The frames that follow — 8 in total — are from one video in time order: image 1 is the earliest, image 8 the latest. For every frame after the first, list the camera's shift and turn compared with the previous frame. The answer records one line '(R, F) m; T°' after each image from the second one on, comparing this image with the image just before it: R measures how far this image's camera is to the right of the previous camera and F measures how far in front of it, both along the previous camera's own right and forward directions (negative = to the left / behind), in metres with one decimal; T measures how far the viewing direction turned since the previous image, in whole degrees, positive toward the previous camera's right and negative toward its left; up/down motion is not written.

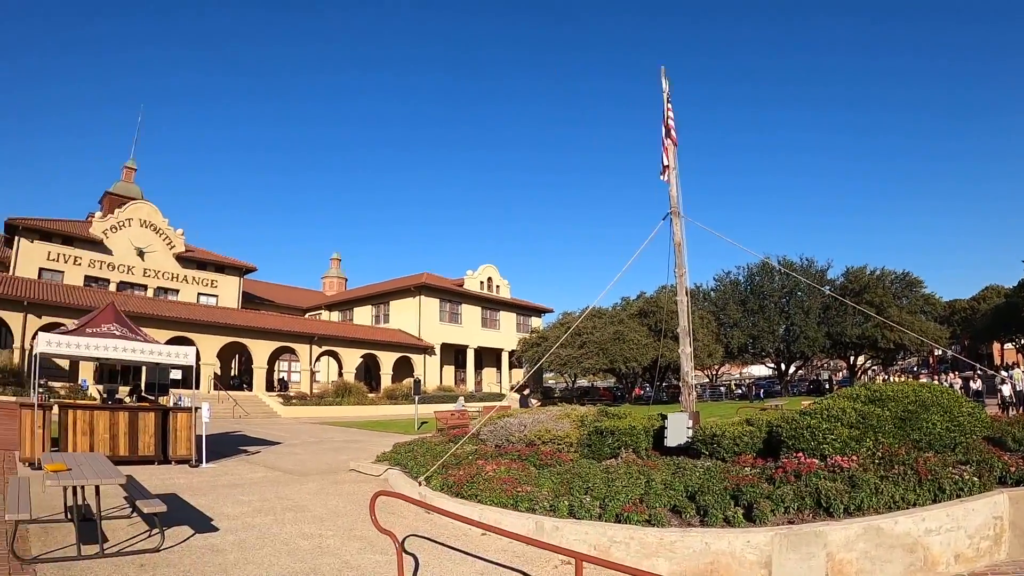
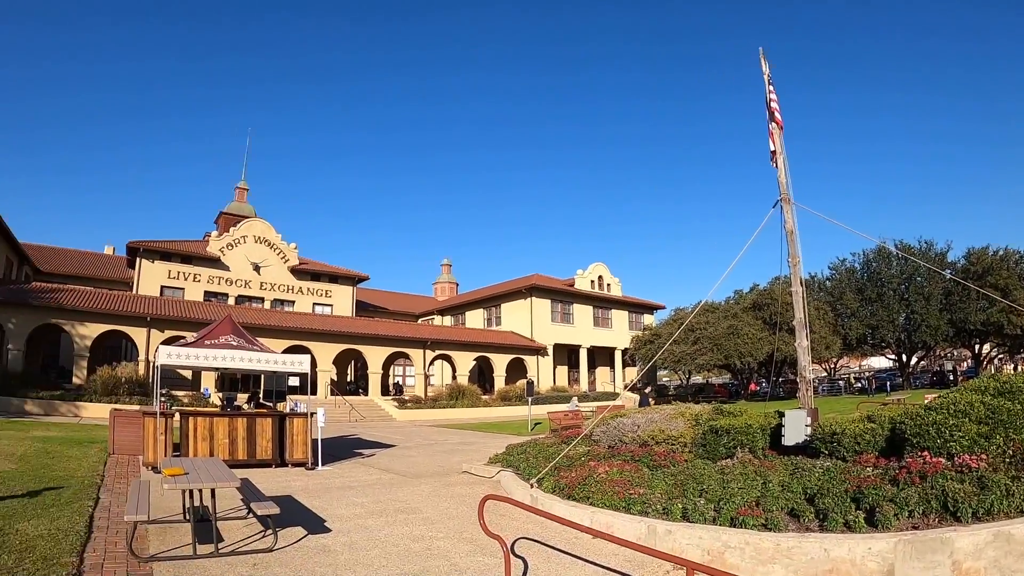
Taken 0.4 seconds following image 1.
(0.0, -0.1) m; -8°
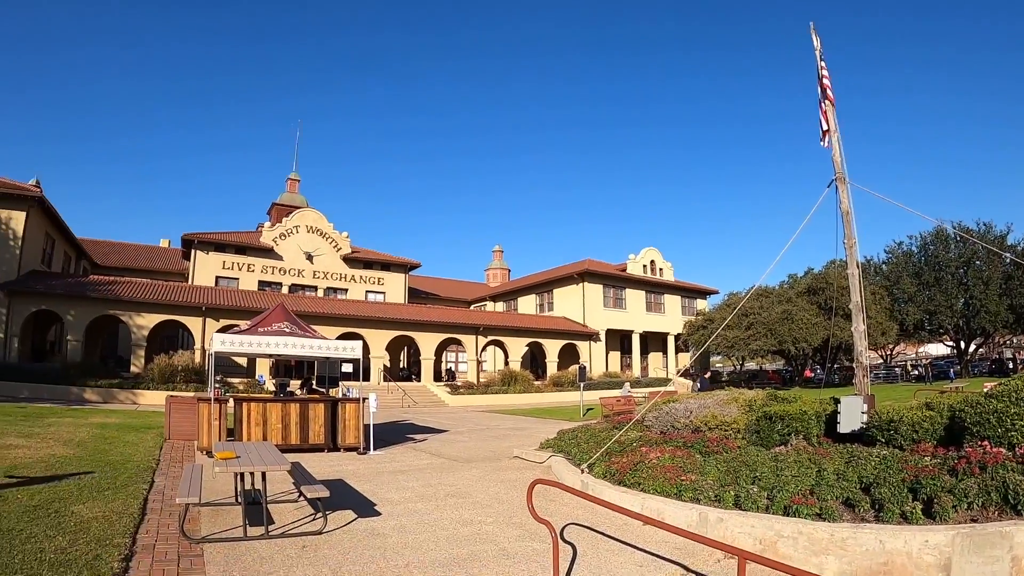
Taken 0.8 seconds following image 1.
(0.0, 0.0) m; -4°
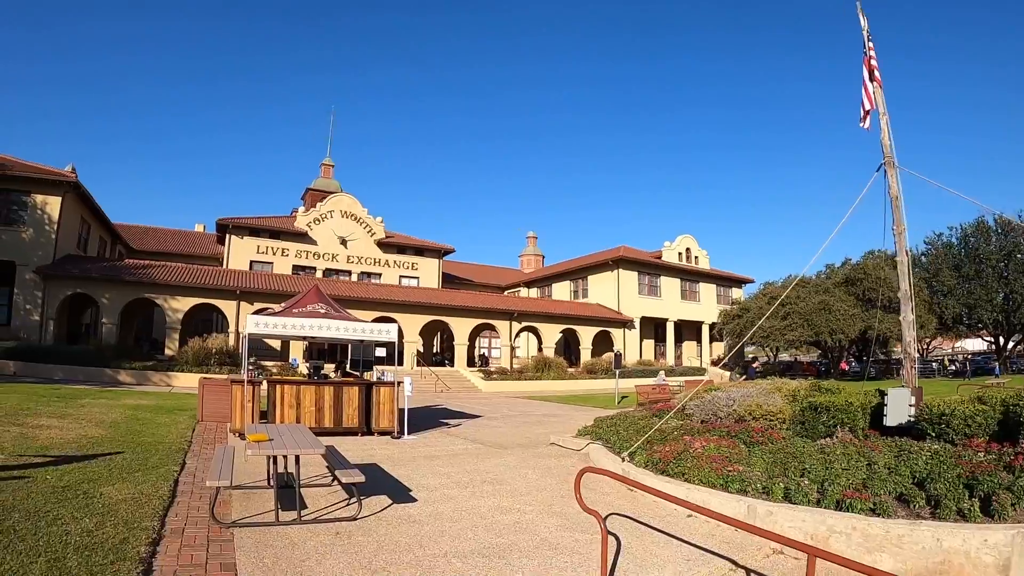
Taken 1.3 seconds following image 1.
(-0.1, +0.3) m; -3°
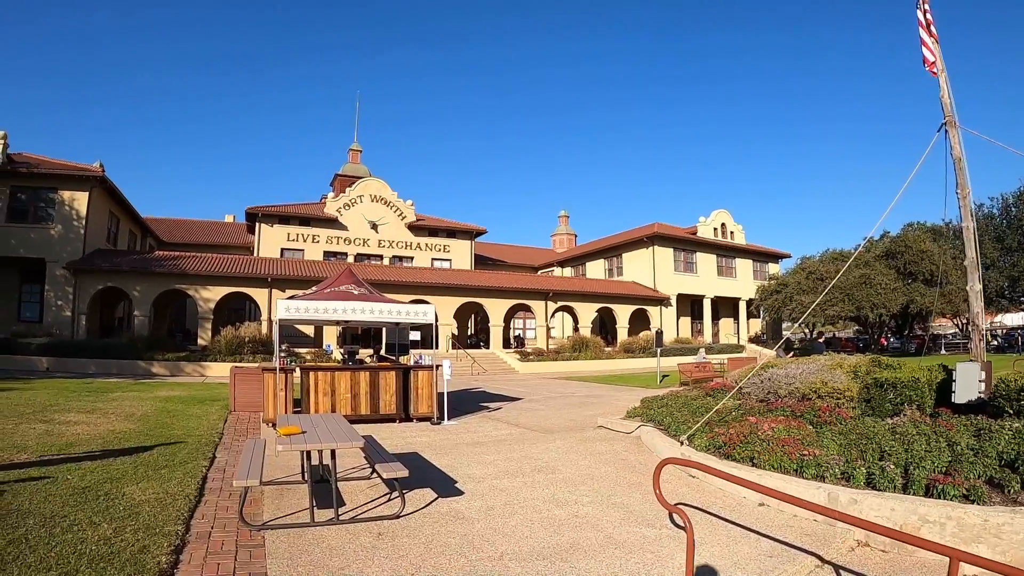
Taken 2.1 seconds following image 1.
(-0.2, +0.7) m; -3°
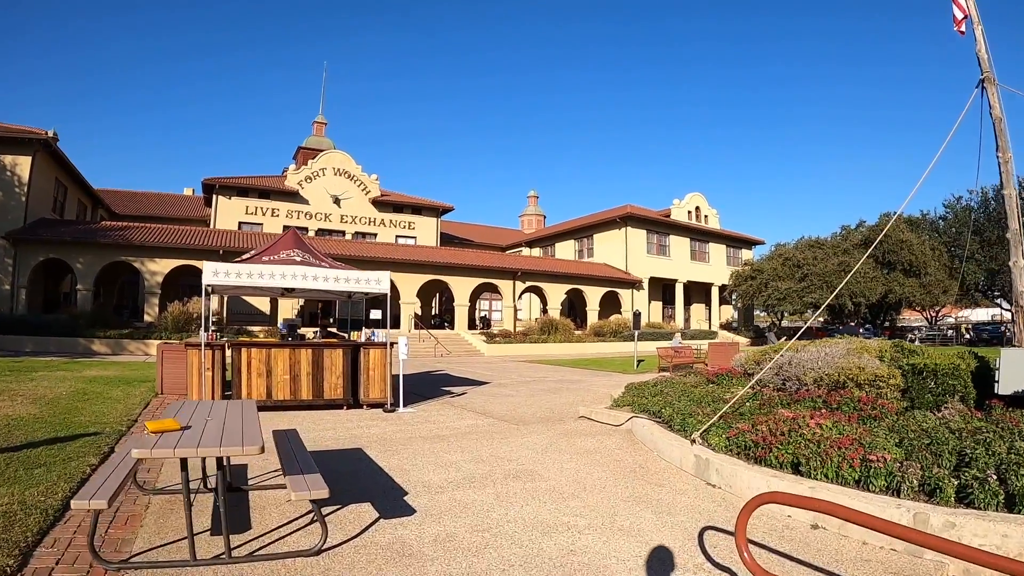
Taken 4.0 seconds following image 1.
(-0.1, +1.7) m; +3°
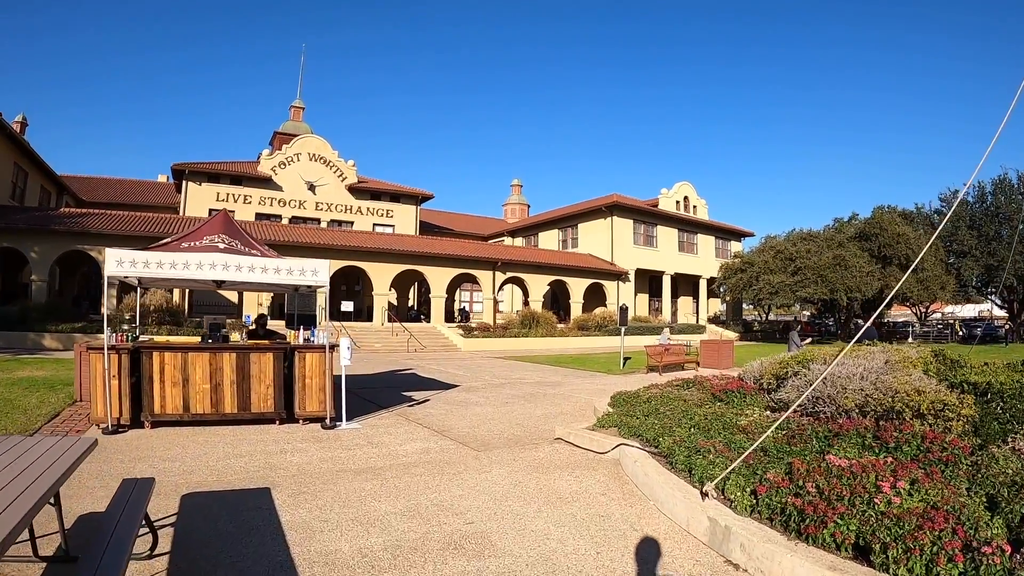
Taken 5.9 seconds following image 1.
(+0.3, +1.8) m; +1°
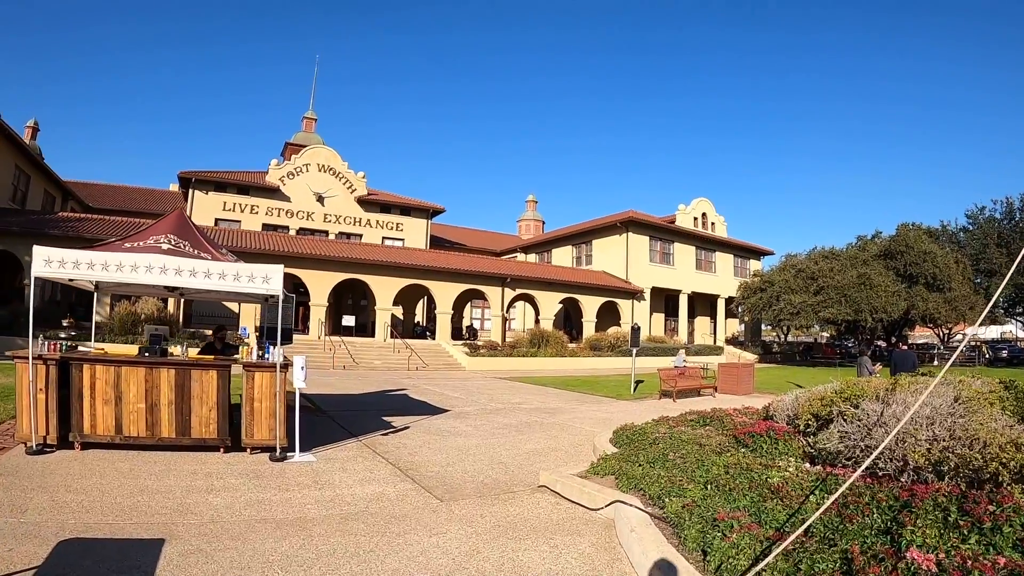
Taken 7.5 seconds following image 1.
(+0.4, +1.4) m; -1°
